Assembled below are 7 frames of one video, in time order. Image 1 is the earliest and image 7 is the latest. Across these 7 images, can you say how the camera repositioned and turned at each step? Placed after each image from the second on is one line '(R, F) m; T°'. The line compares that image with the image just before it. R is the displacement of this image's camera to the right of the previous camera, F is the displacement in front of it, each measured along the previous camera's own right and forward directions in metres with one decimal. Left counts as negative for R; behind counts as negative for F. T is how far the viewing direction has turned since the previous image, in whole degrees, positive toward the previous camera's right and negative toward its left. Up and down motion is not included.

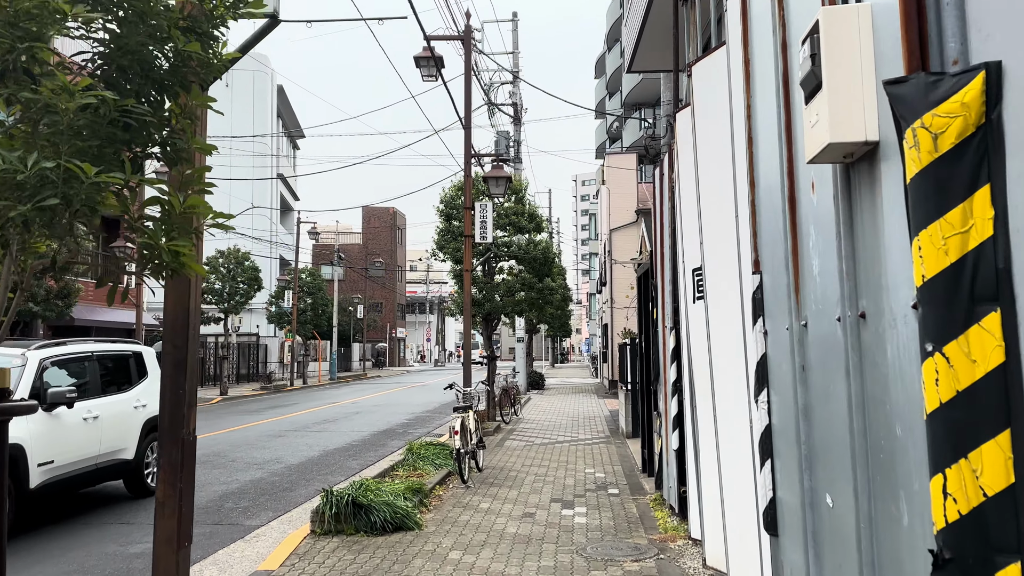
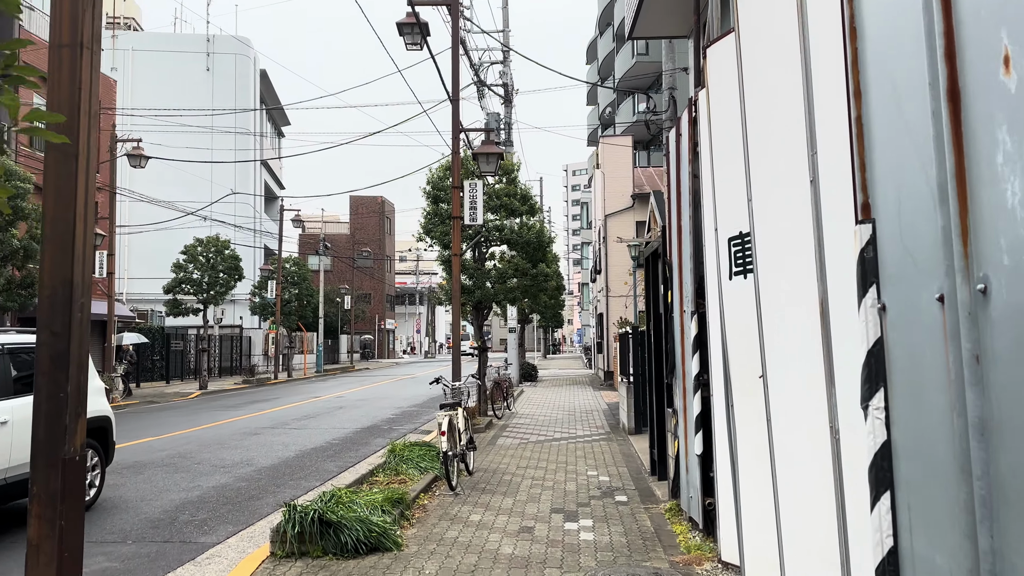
(0.0, +1.0) m; +1°
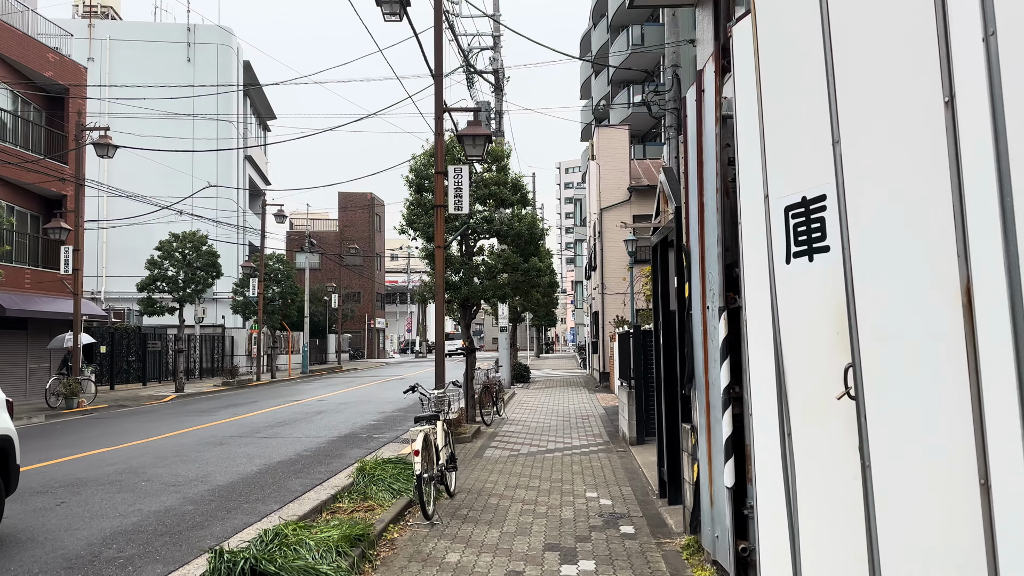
(+0.1, +1.1) m; +1°
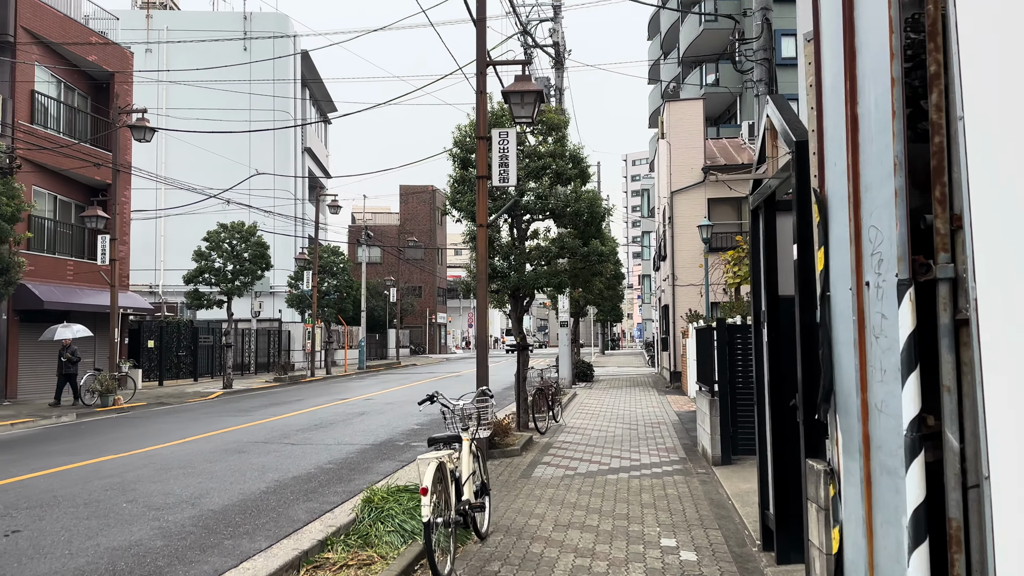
(+0.1, +1.8) m; -5°
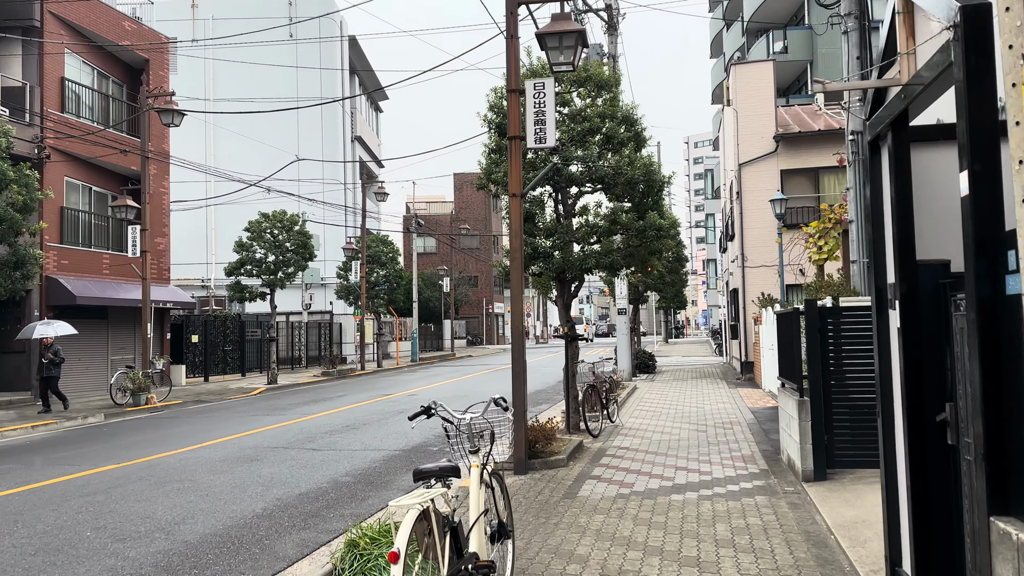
(+0.2, +1.5) m; -5°
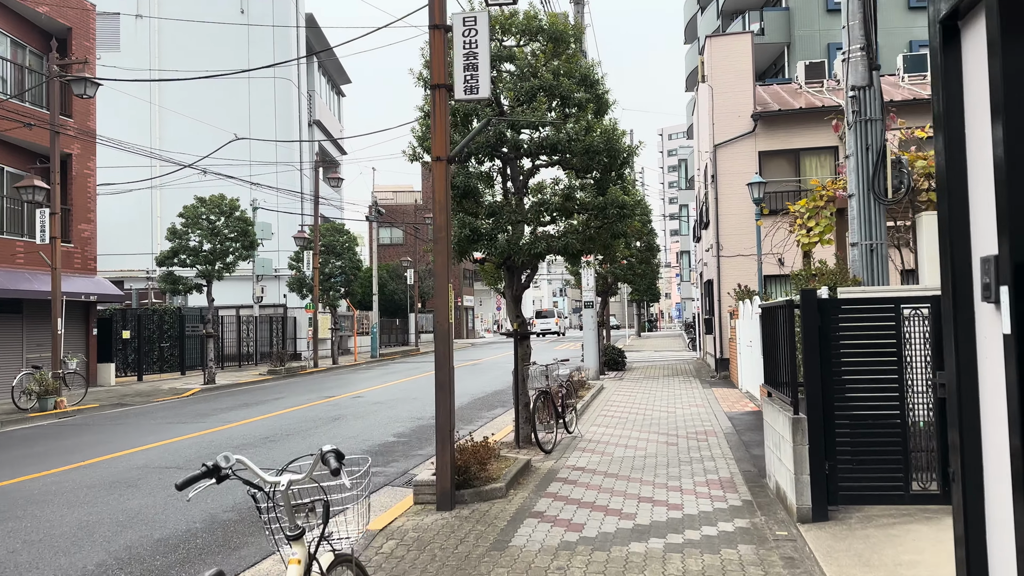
(+0.4, +1.6) m; +2°
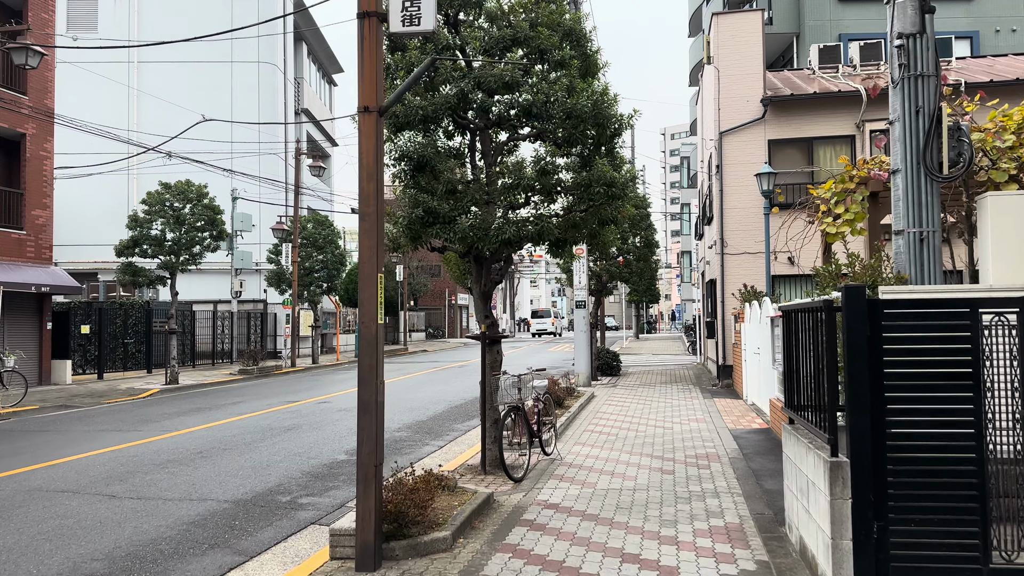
(+0.3, +1.5) m; 0°
